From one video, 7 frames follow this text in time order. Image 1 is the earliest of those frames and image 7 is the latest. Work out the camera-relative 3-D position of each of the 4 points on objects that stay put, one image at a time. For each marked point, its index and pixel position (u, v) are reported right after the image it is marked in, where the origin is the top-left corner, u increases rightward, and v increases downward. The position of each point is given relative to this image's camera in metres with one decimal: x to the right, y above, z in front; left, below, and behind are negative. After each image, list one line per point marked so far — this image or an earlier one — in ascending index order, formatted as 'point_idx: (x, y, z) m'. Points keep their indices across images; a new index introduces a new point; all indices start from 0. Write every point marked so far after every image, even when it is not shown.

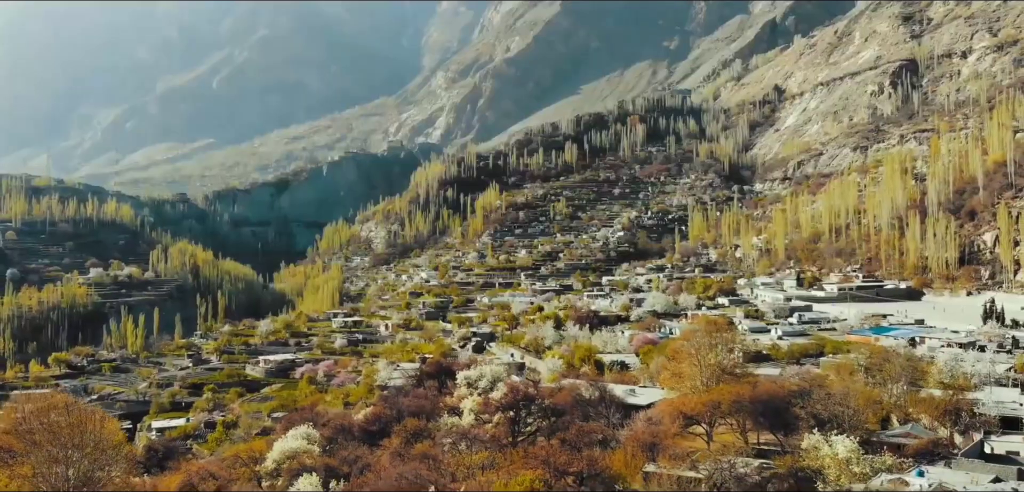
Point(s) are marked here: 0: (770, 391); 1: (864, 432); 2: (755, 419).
0: (+6.3, -3.7, +20.1) m
1: (+8.0, -4.2, +18.5) m
2: (+5.7, -4.1, +19.1) m
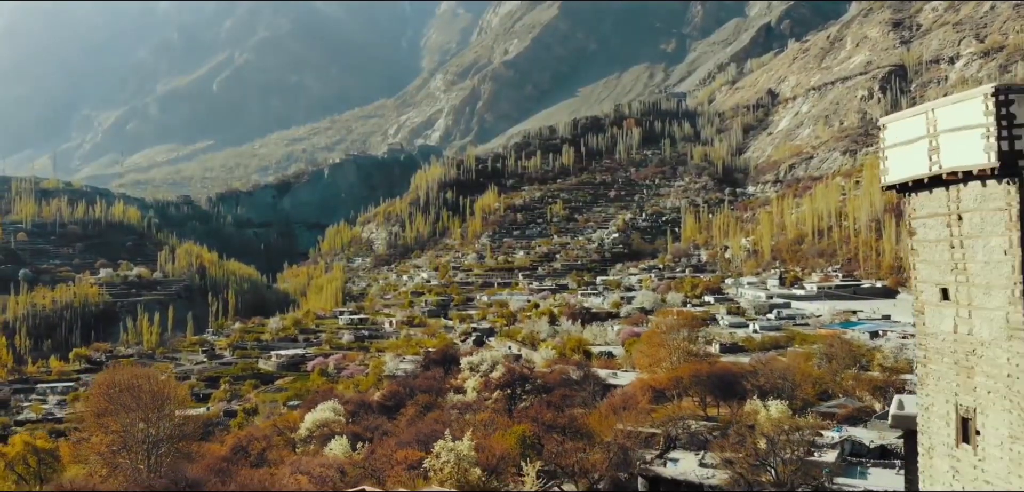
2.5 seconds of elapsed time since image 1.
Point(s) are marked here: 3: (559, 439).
0: (+6.2, -3.7, +23.8) m
1: (+7.9, -4.2, +22.2) m
2: (+5.6, -4.1, +22.9) m
3: (+1.1, -4.4, +18.6) m
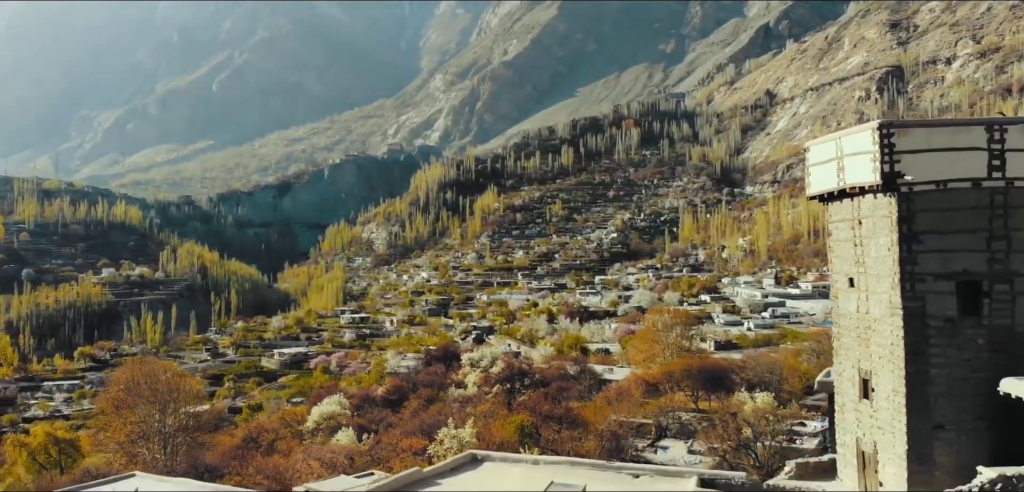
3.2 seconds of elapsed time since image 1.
0: (+6.2, -3.7, +24.8) m
1: (+7.9, -4.2, +23.2) m
2: (+5.5, -4.1, +23.8) m
3: (+1.0, -4.4, +19.6) m
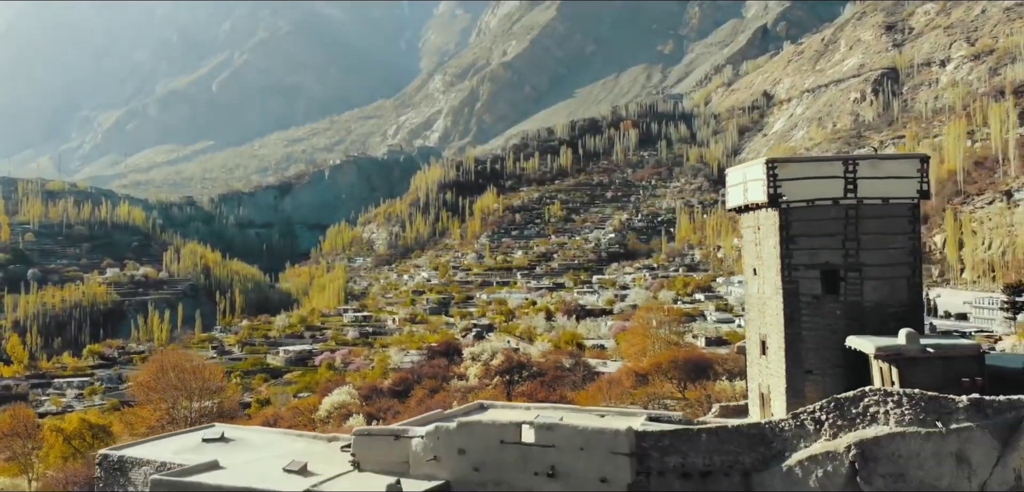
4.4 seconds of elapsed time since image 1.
0: (+6.2, -3.7, +26.5) m
1: (+7.8, -4.2, +24.9) m
2: (+5.5, -4.1, +25.6) m
3: (+1.0, -4.4, +21.3) m
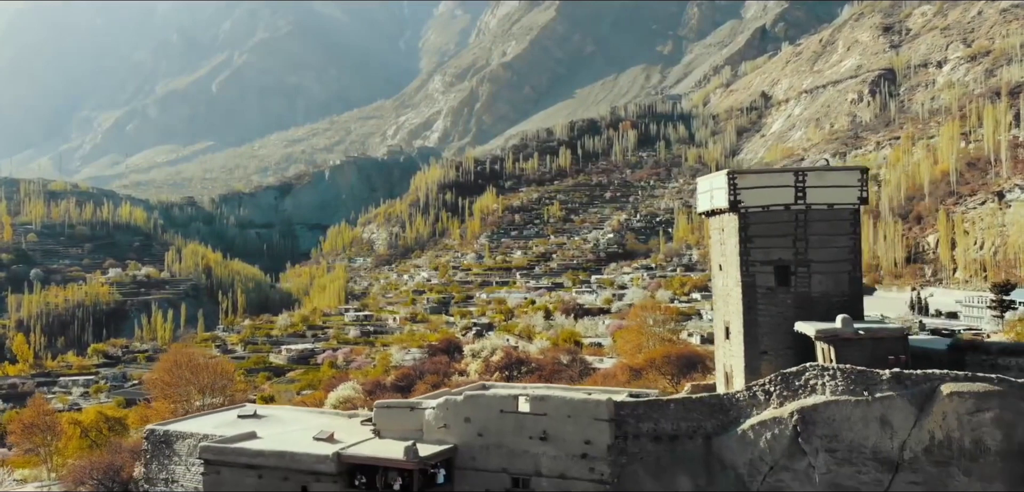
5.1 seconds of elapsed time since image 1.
0: (+6.1, -3.7, +27.5) m
1: (+7.8, -4.2, +25.9) m
2: (+5.5, -4.1, +26.5) m
3: (+1.0, -4.4, +22.3) m
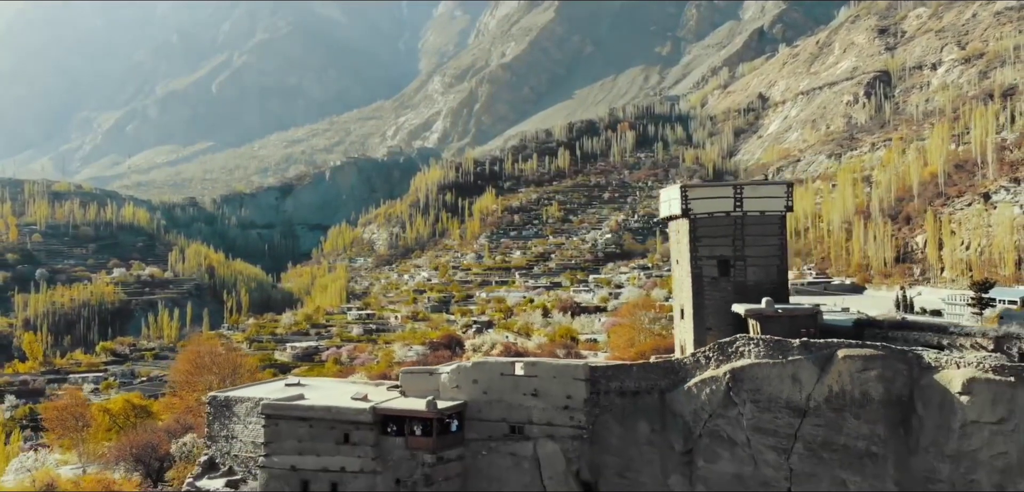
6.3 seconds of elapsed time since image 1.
0: (+6.1, -3.7, +29.3) m
1: (+7.8, -4.2, +27.6) m
2: (+5.4, -4.1, +28.3) m
3: (+1.0, -4.3, +24.0) m
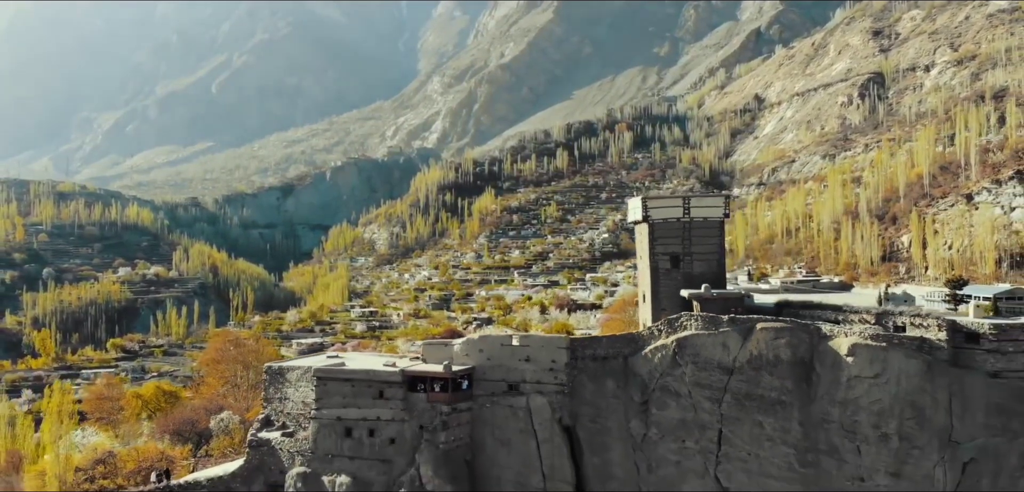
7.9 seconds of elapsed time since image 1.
0: (+6.0, -3.7, +31.6) m
1: (+7.7, -4.1, +30.0) m
2: (+5.4, -4.1, +30.6) m
3: (+0.9, -4.3, +26.4) m
